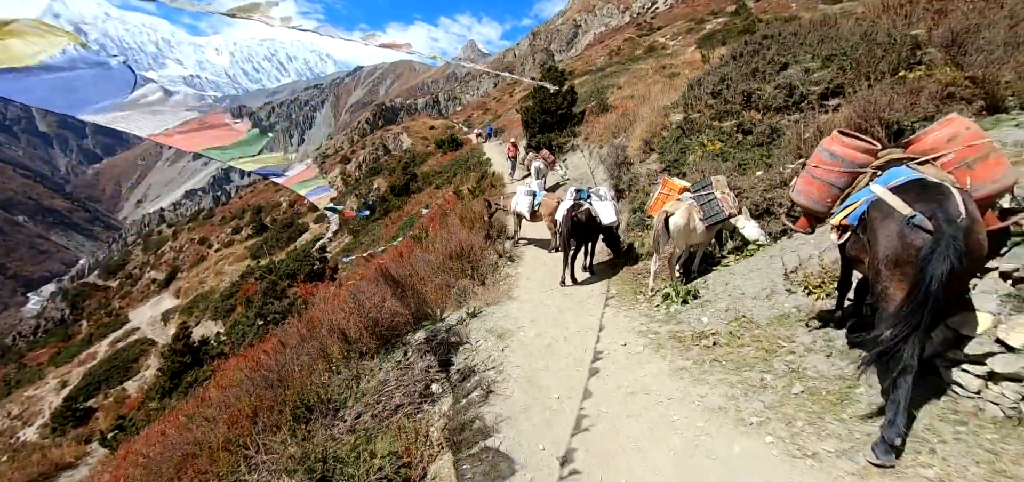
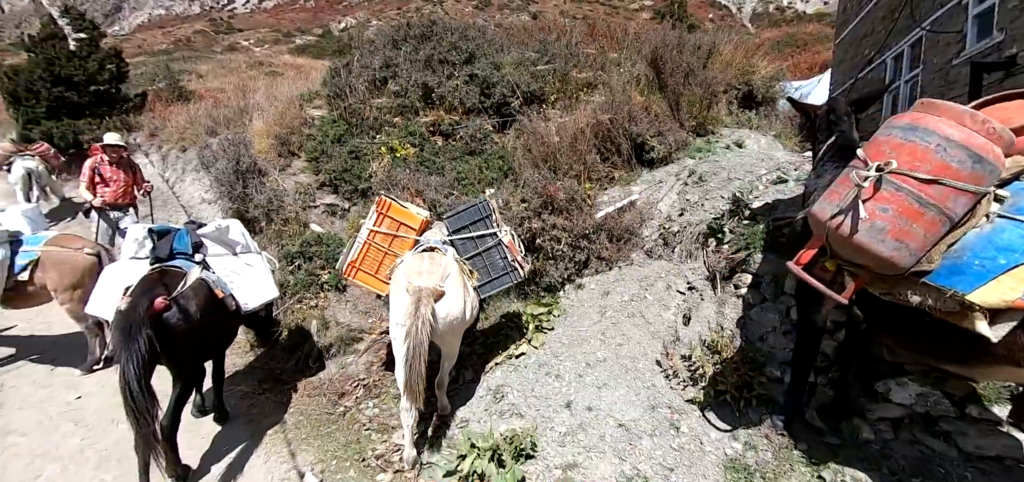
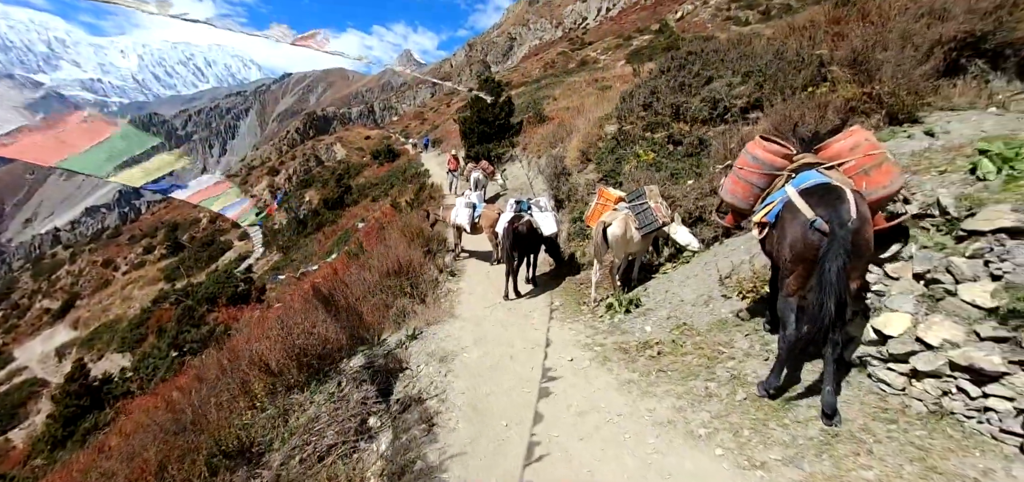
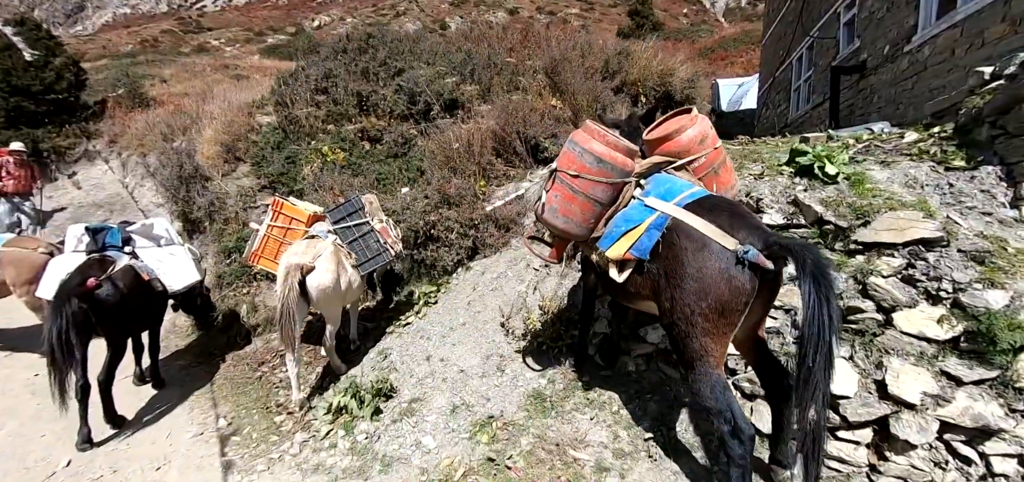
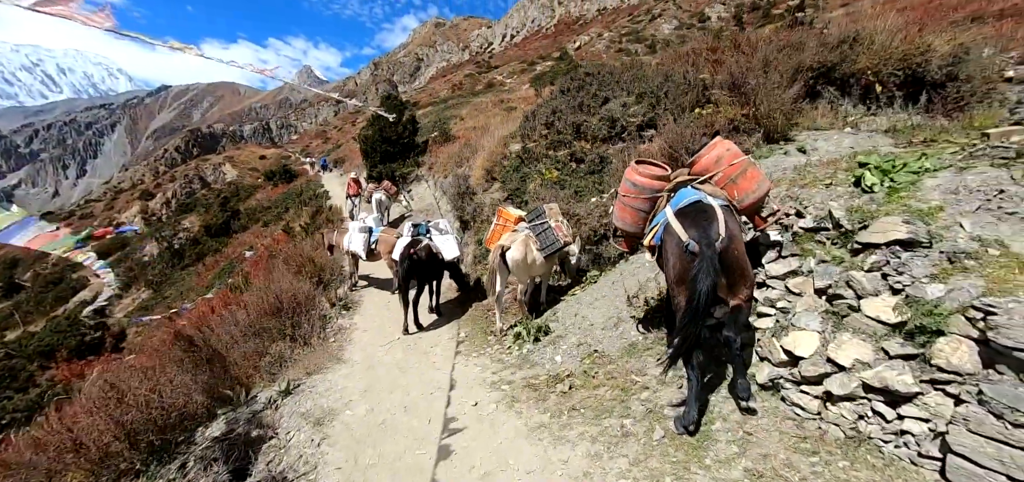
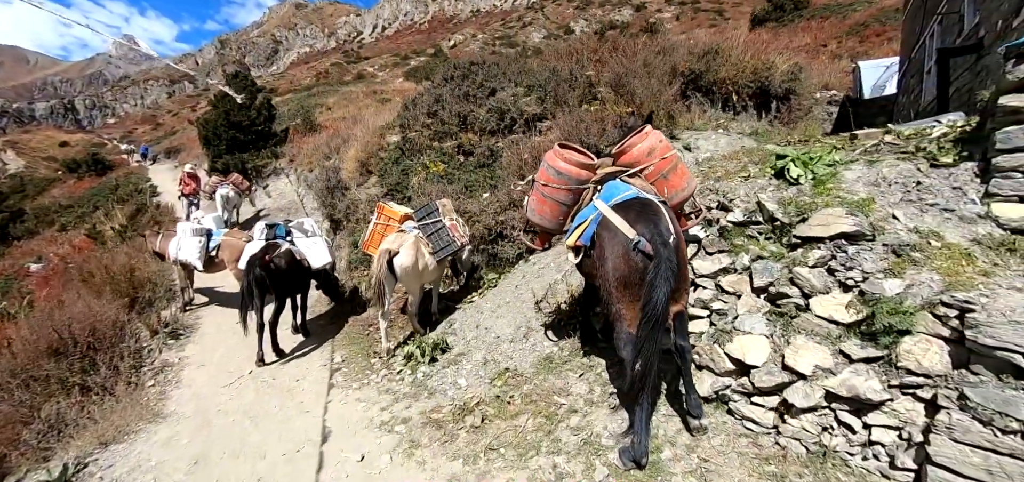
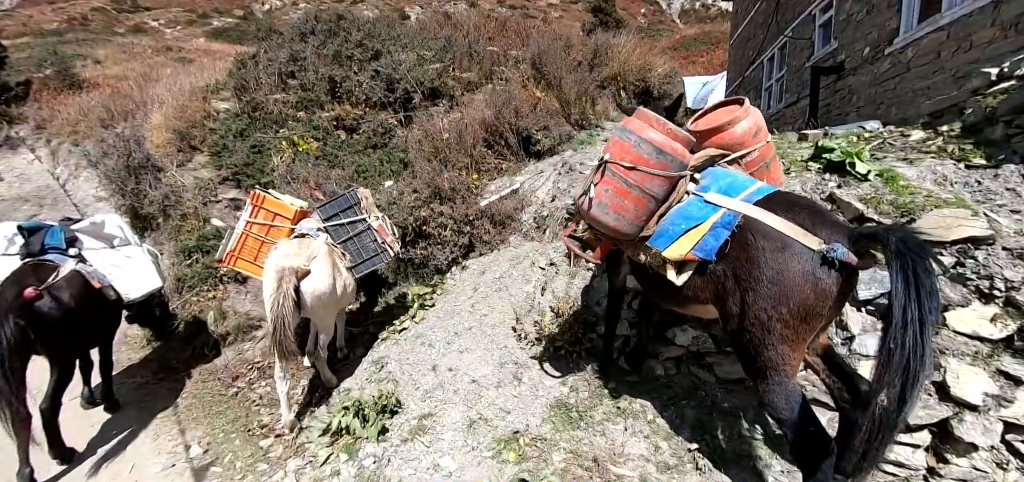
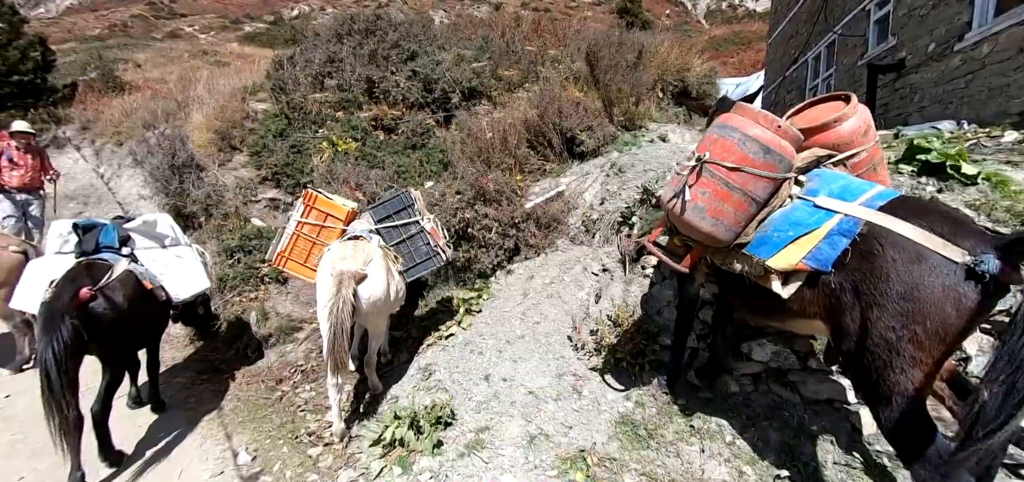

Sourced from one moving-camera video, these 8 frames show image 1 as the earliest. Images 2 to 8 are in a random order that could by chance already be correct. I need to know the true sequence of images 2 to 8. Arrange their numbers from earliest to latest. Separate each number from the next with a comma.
3, 5, 6, 4, 7, 8, 2
